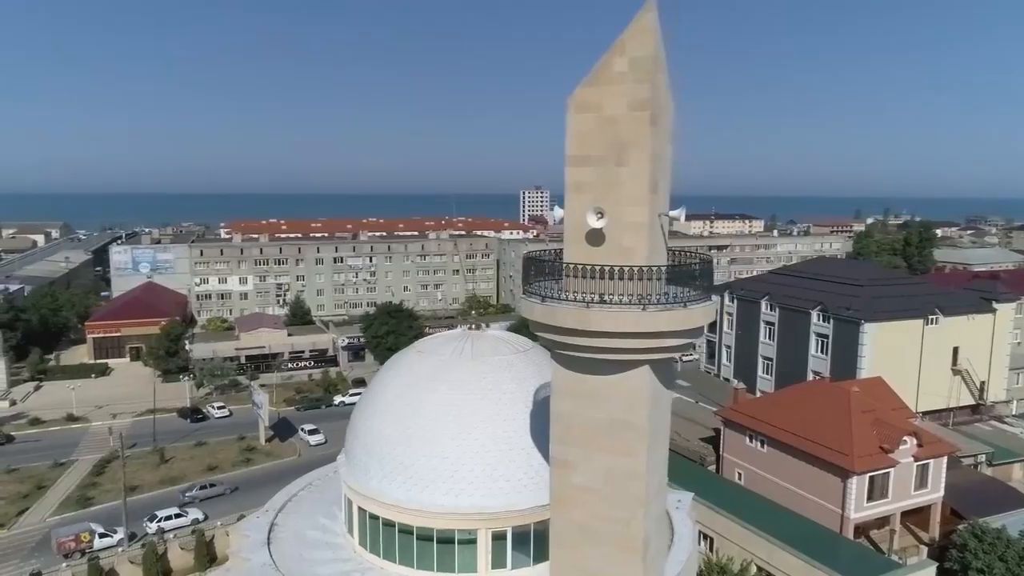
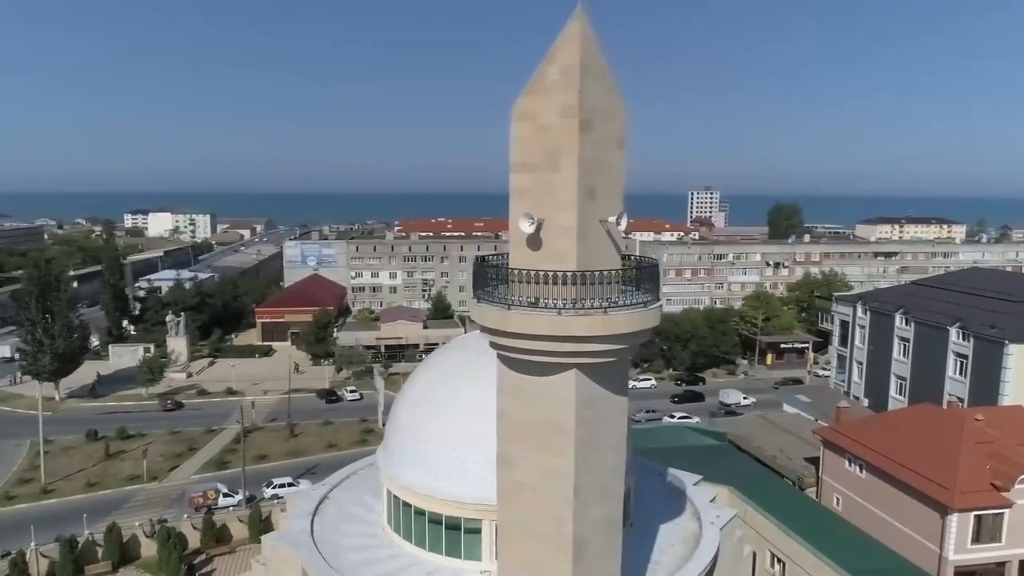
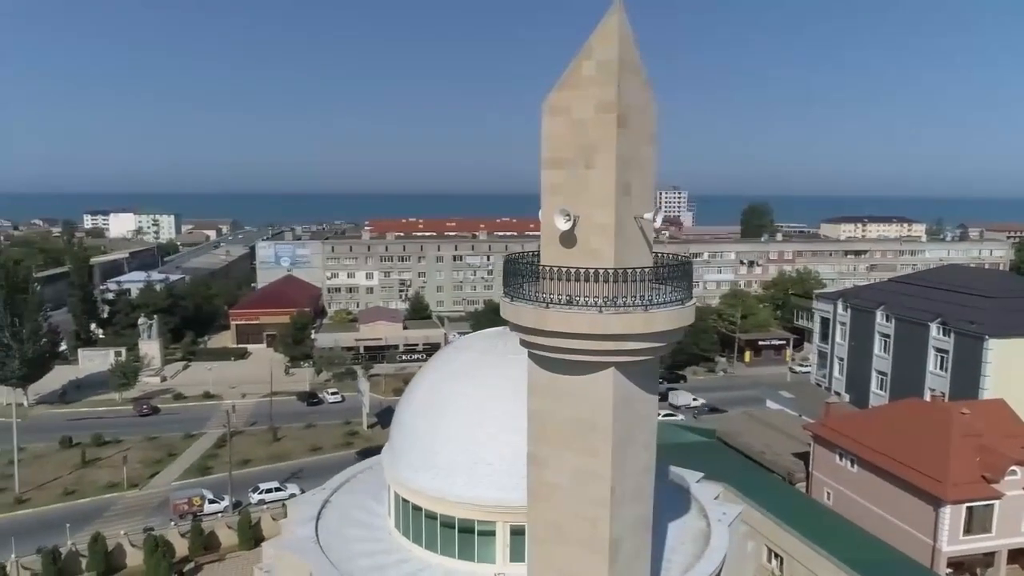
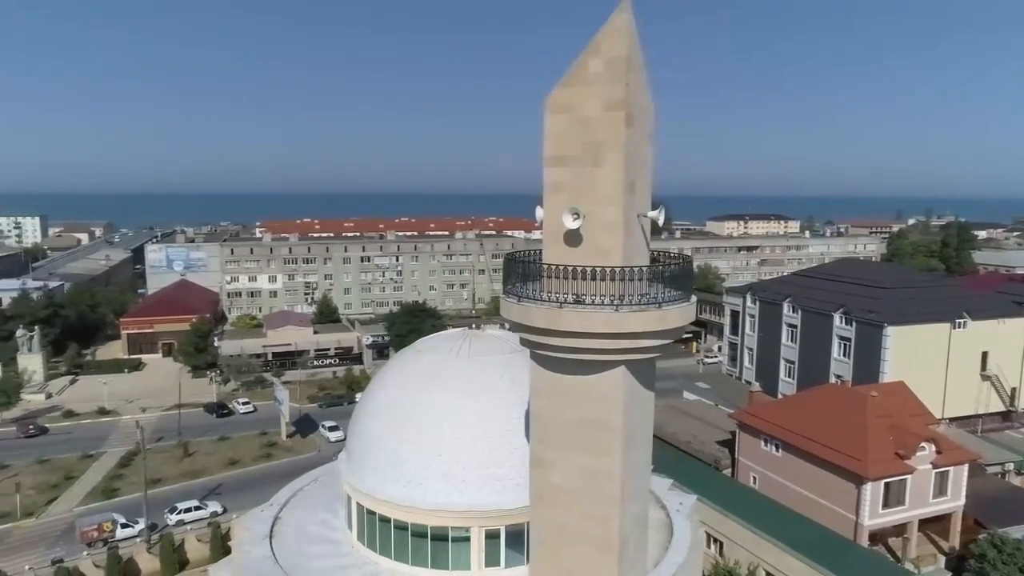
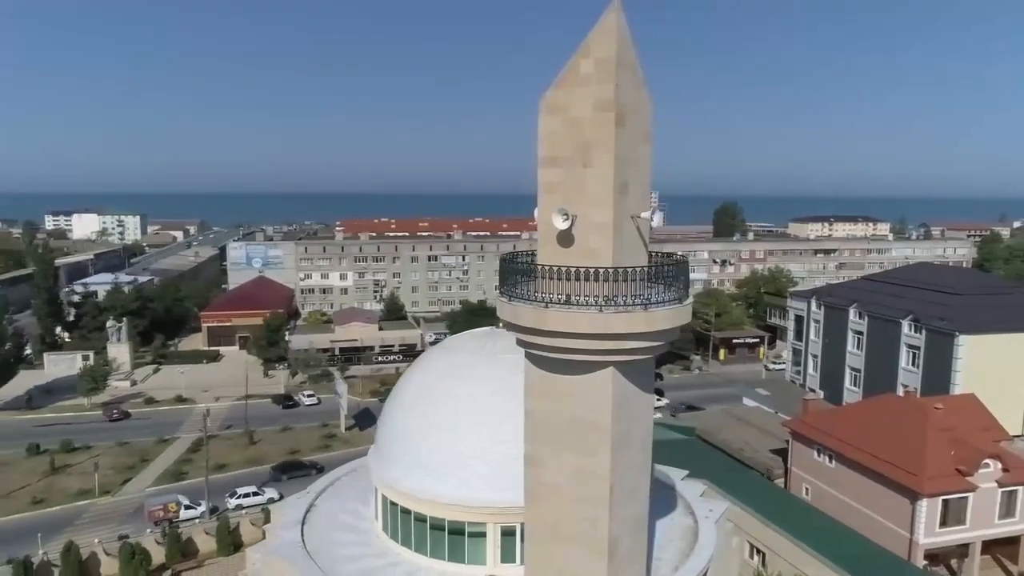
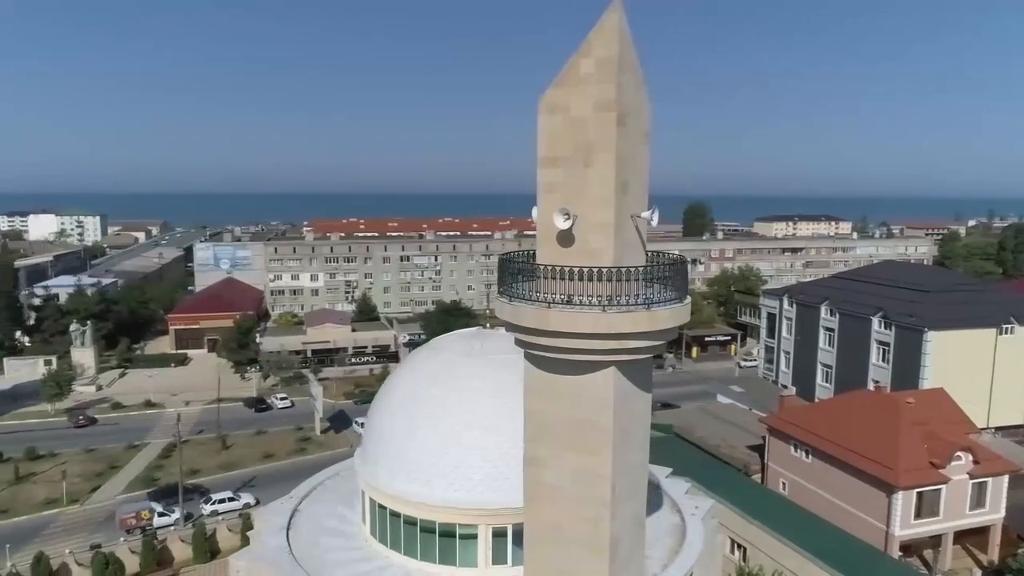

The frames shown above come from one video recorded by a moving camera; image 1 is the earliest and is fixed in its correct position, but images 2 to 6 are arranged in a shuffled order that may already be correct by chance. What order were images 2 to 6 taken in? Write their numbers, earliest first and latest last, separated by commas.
4, 6, 5, 3, 2
